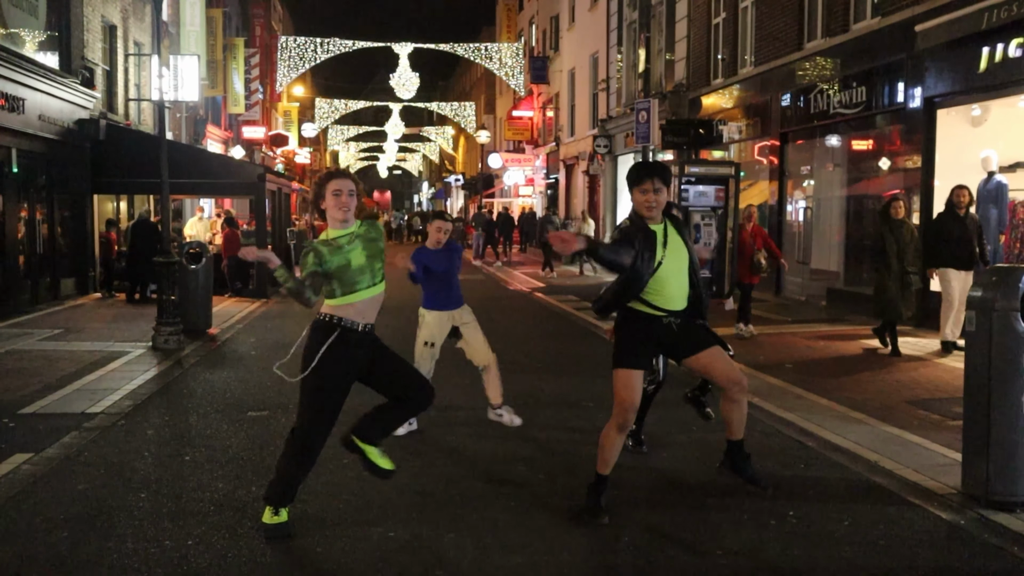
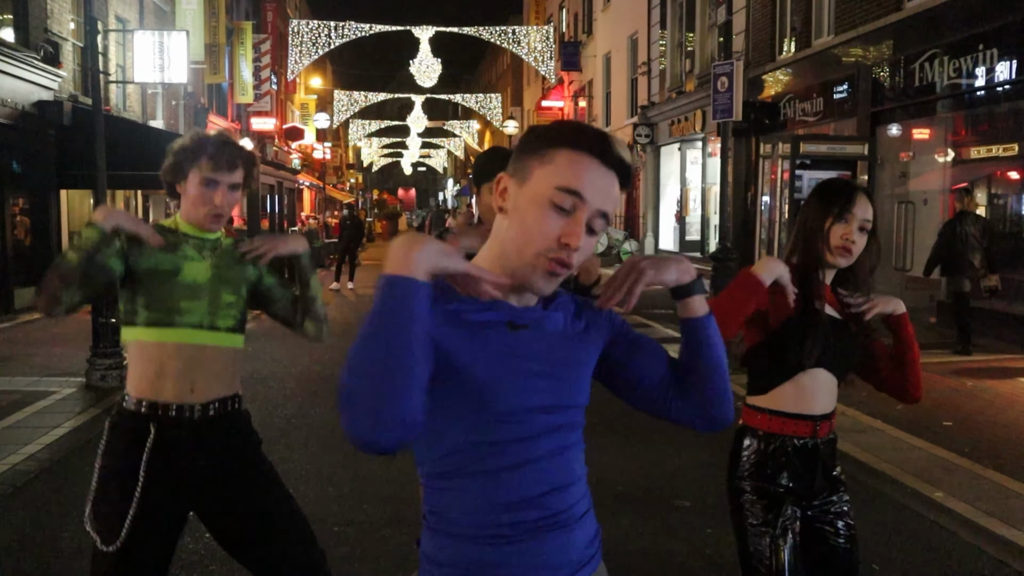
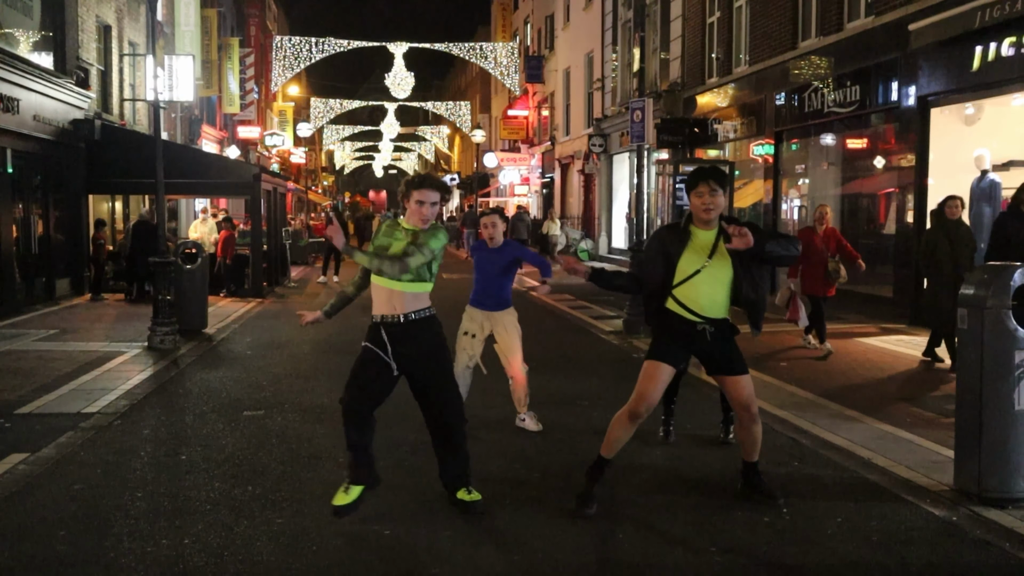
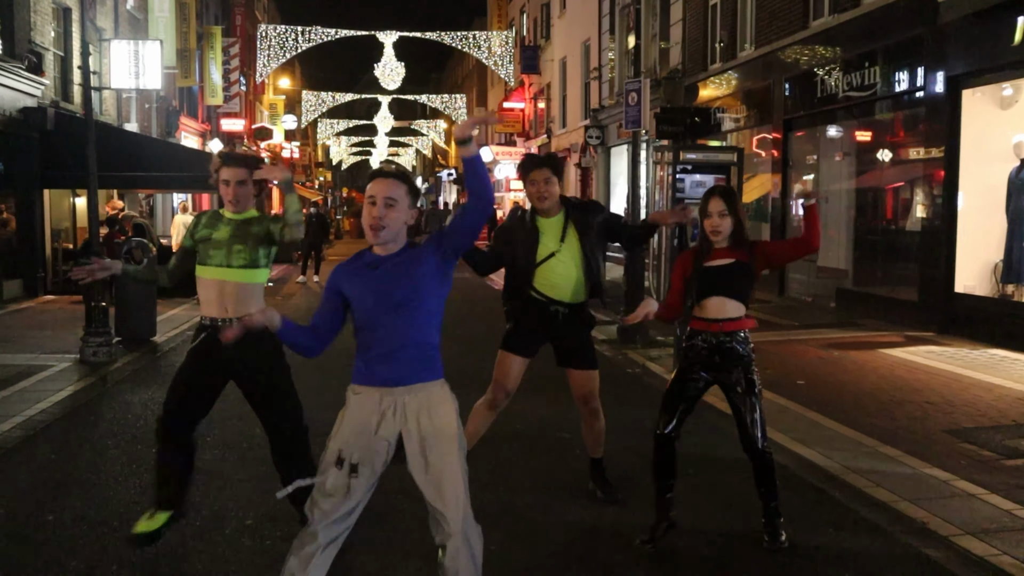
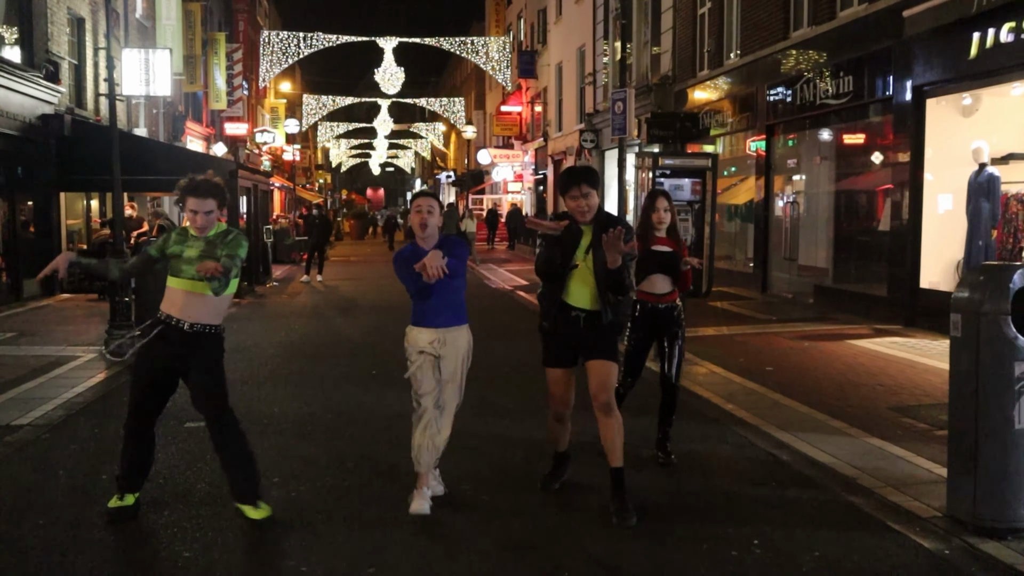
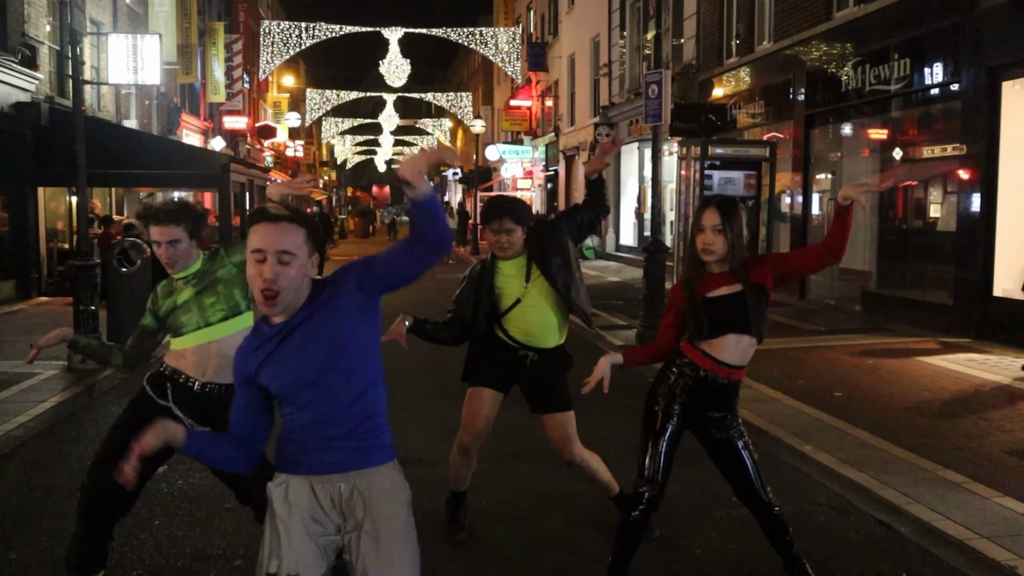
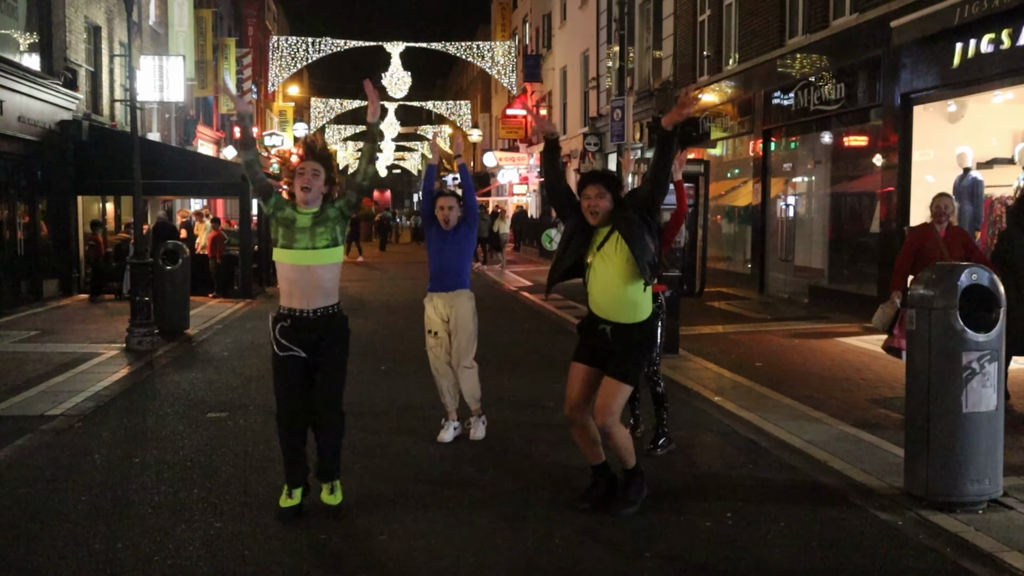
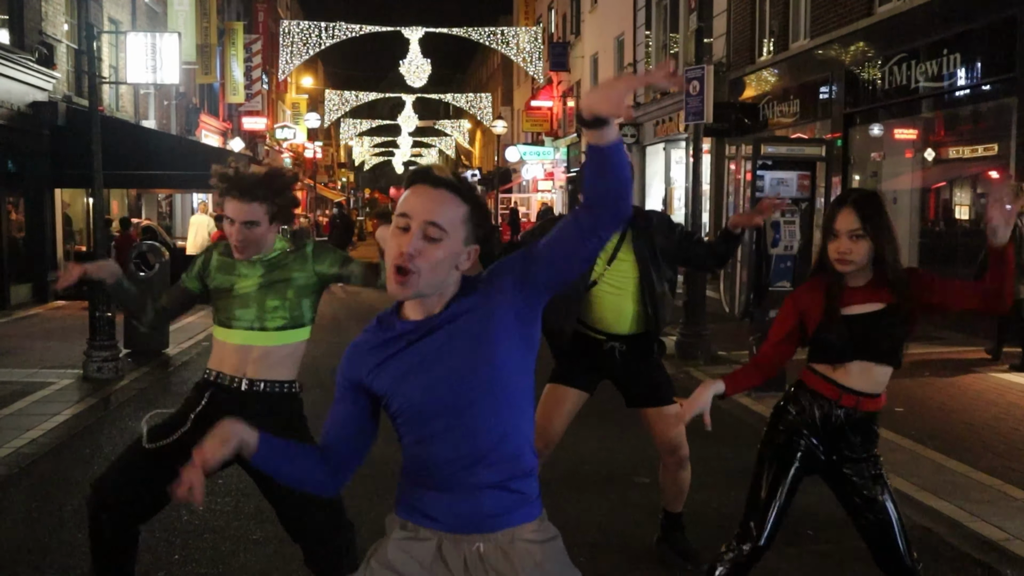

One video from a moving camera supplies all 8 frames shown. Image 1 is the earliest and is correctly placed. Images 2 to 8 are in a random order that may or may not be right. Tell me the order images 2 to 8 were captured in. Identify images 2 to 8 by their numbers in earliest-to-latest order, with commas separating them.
3, 7, 5, 4, 6, 8, 2
